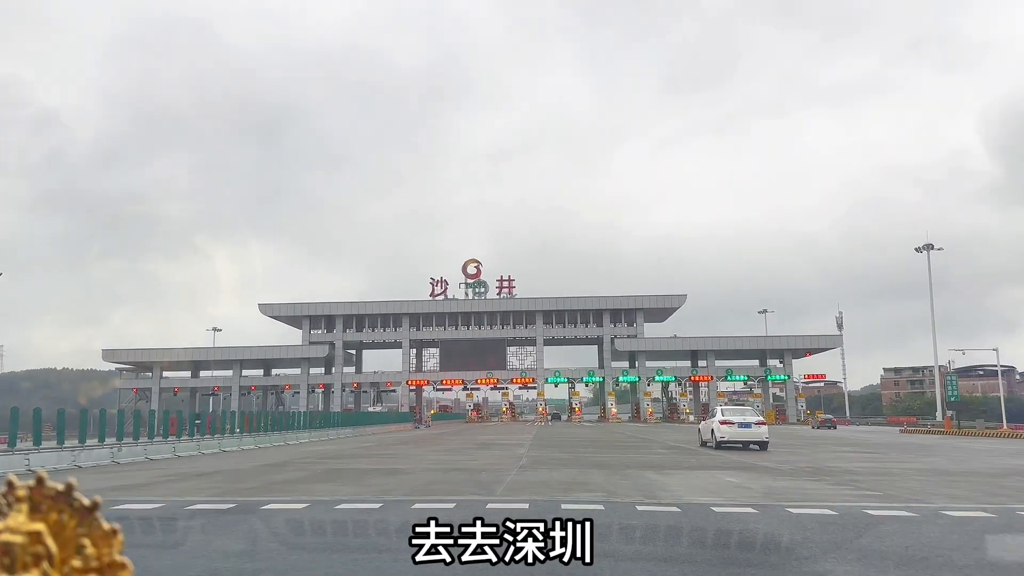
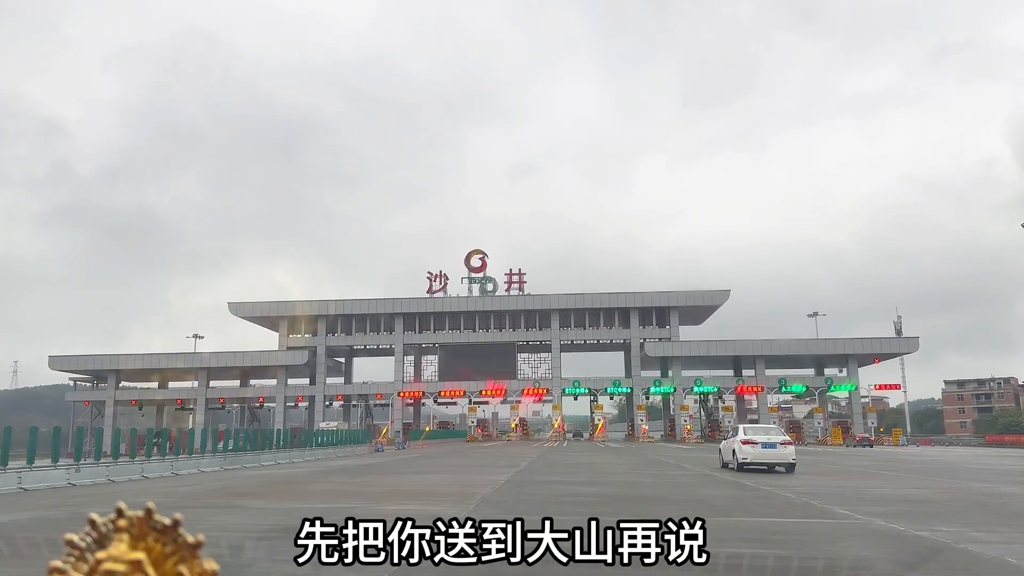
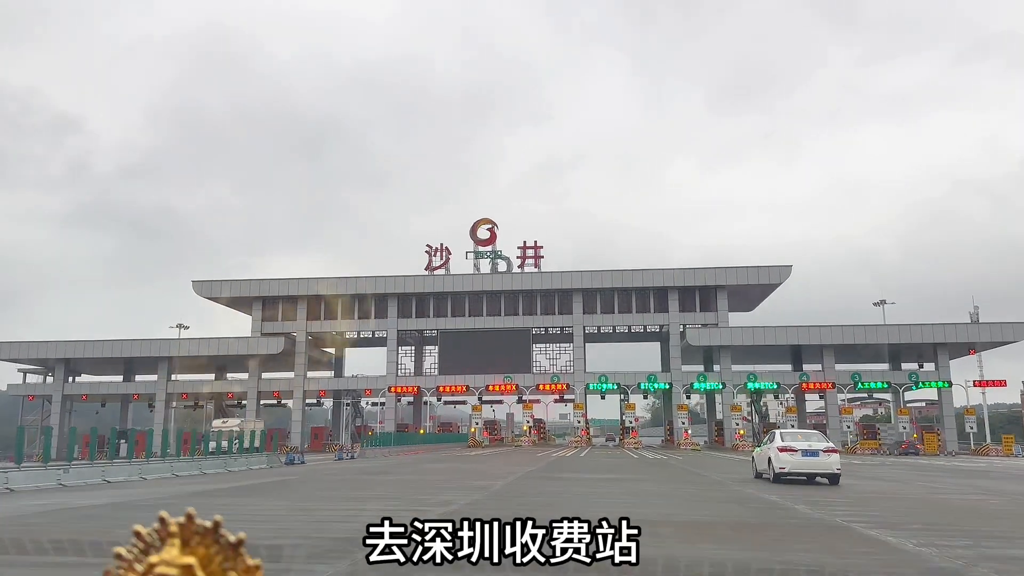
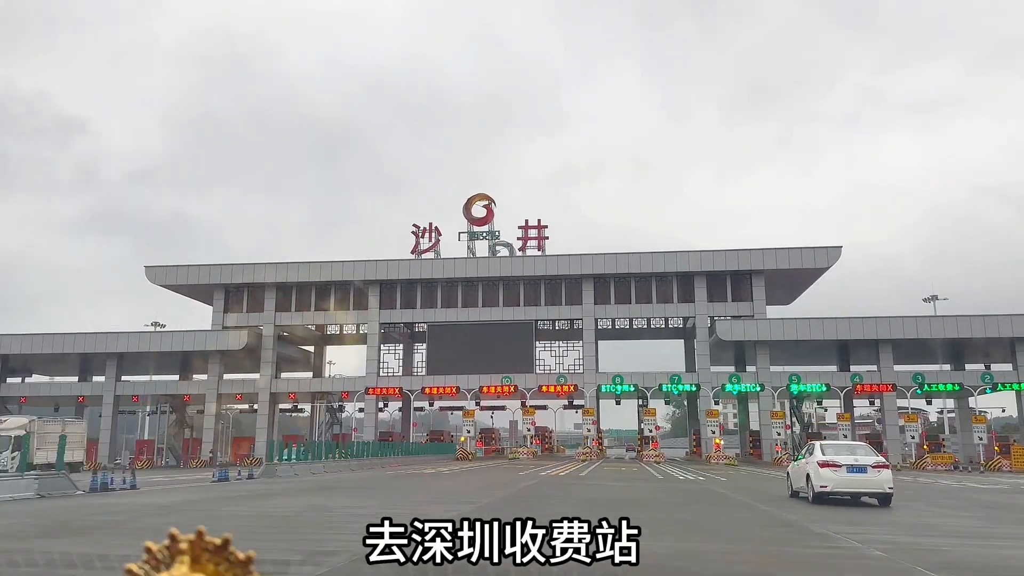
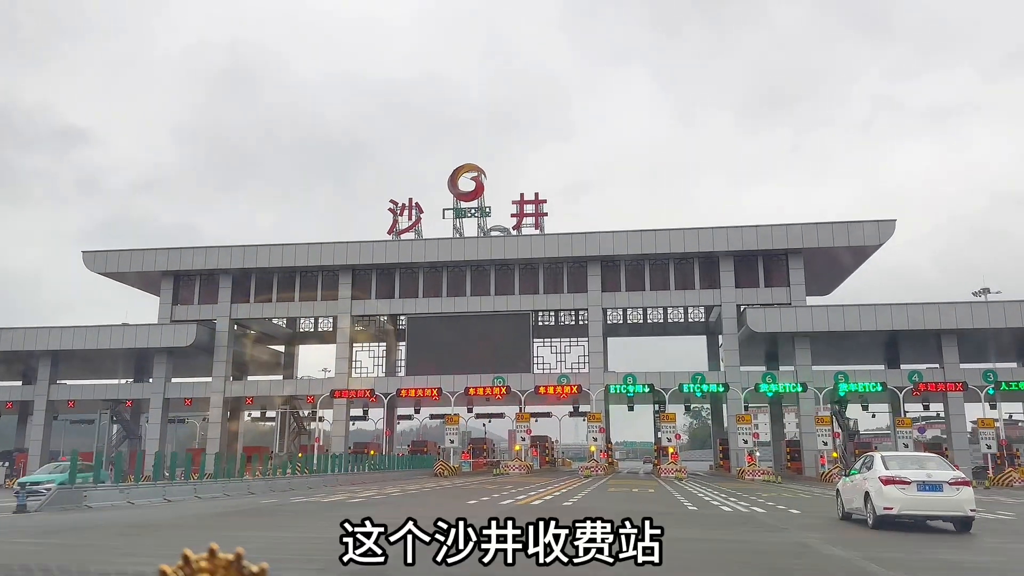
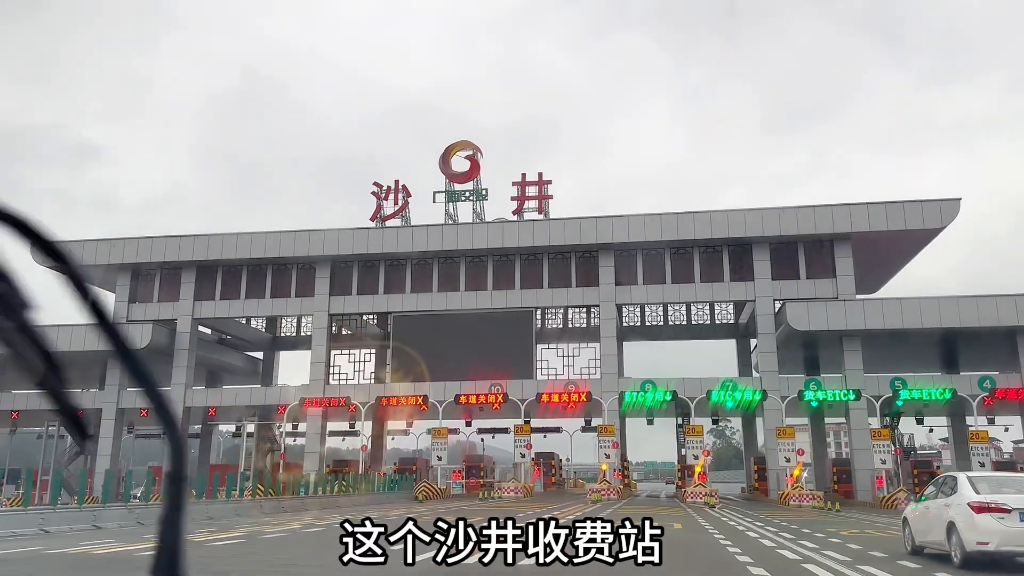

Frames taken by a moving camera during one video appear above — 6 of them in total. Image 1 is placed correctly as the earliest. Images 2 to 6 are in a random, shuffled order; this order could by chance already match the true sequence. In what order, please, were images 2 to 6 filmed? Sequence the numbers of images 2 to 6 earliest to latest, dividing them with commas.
2, 3, 4, 5, 6
